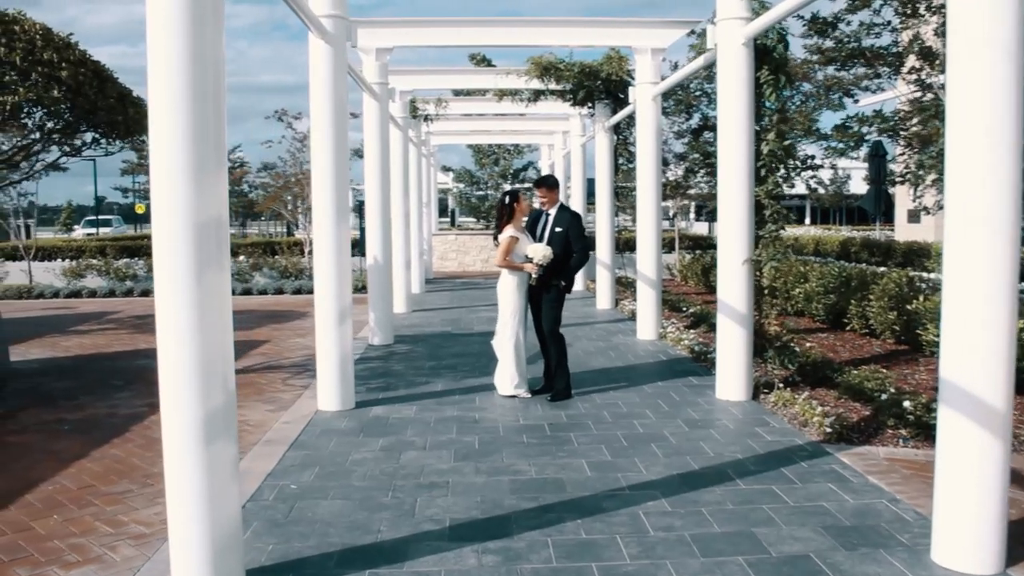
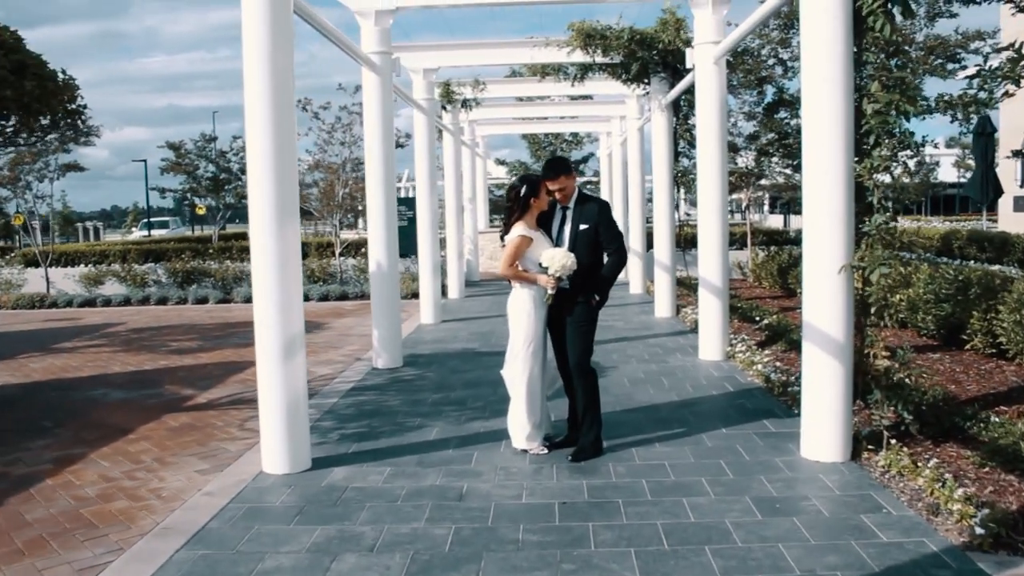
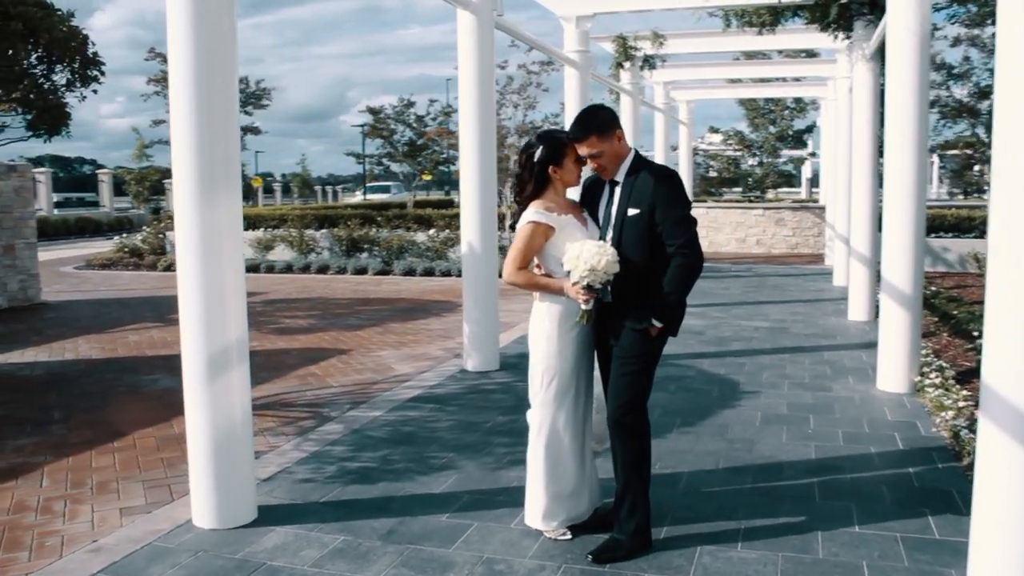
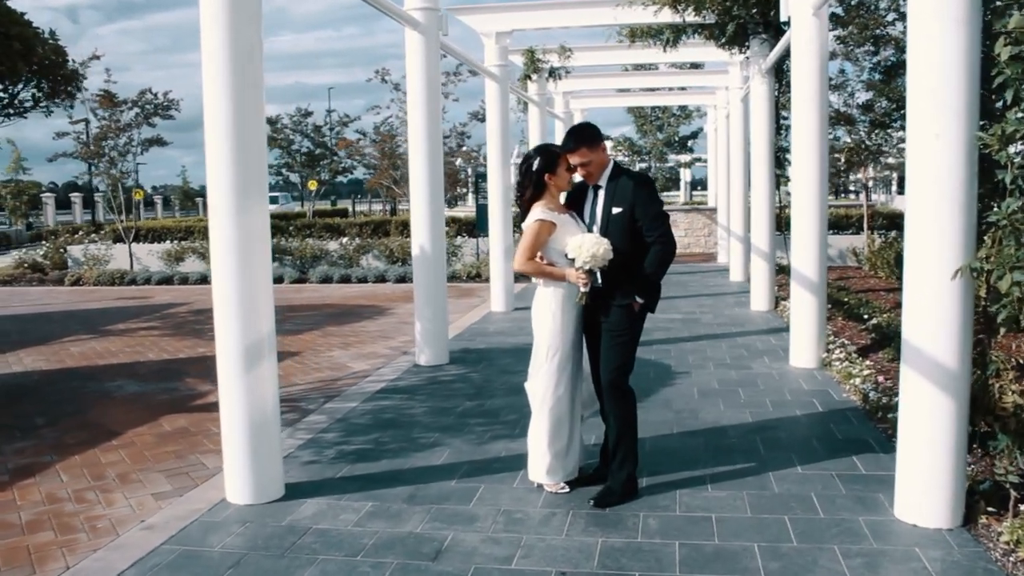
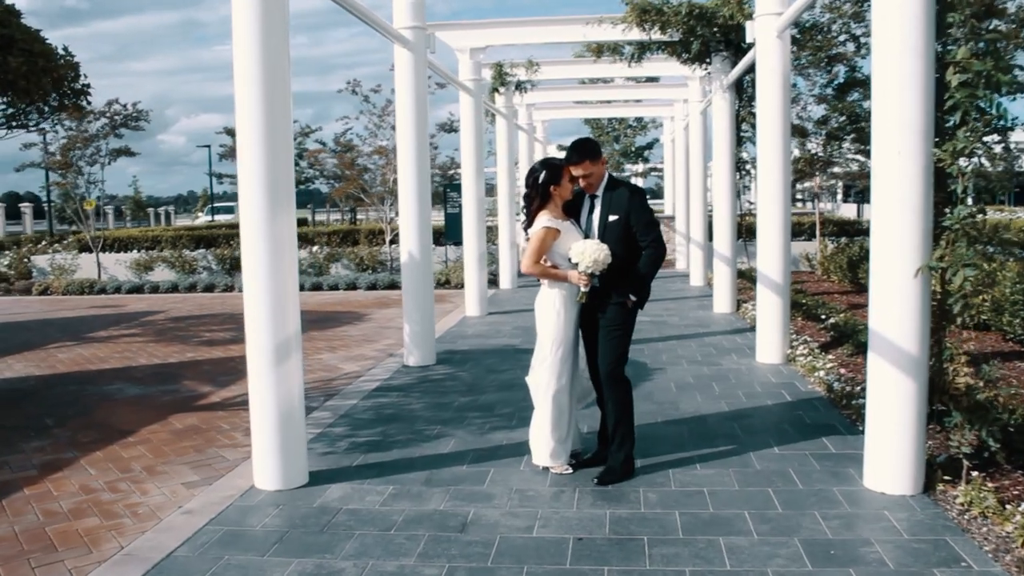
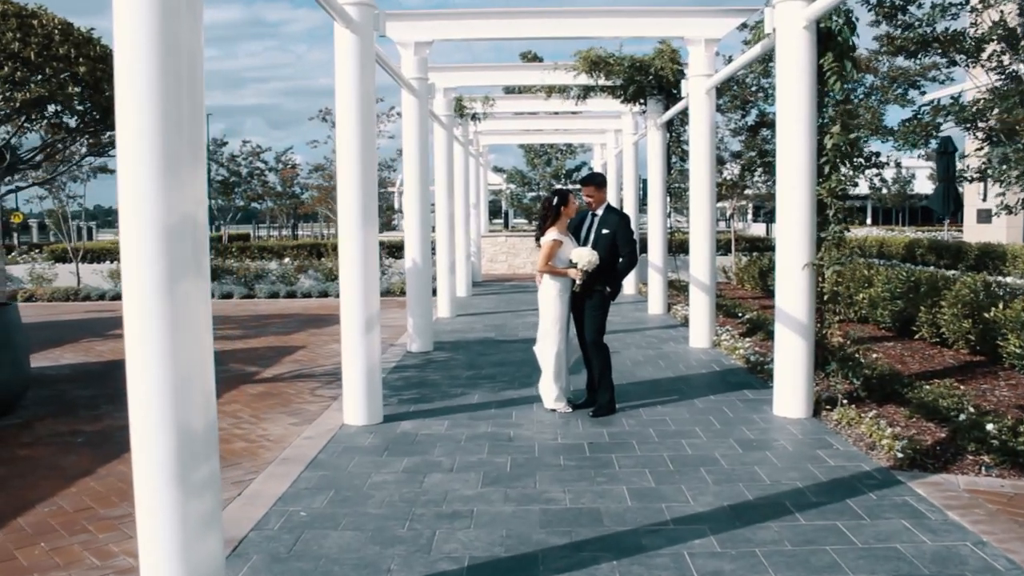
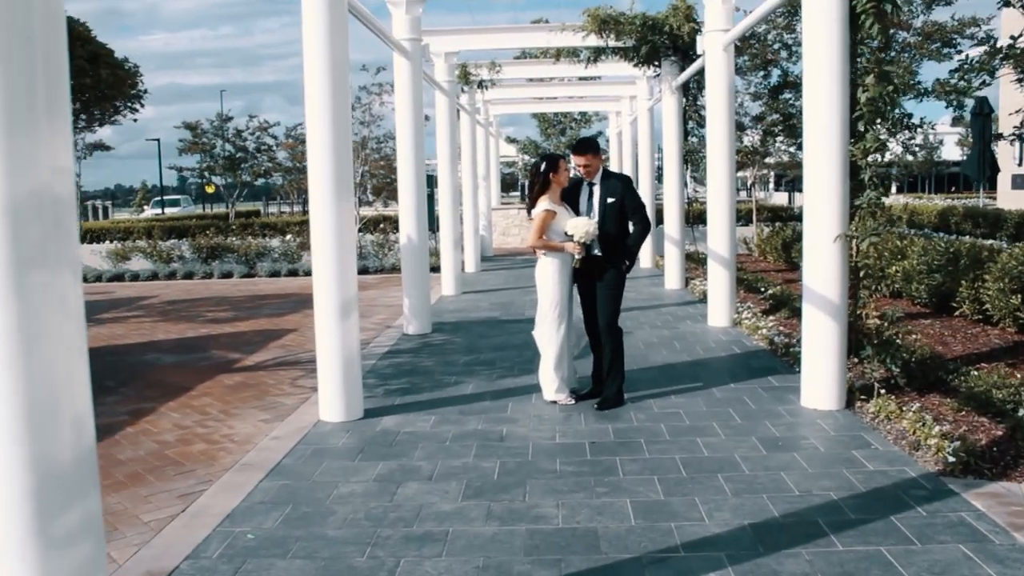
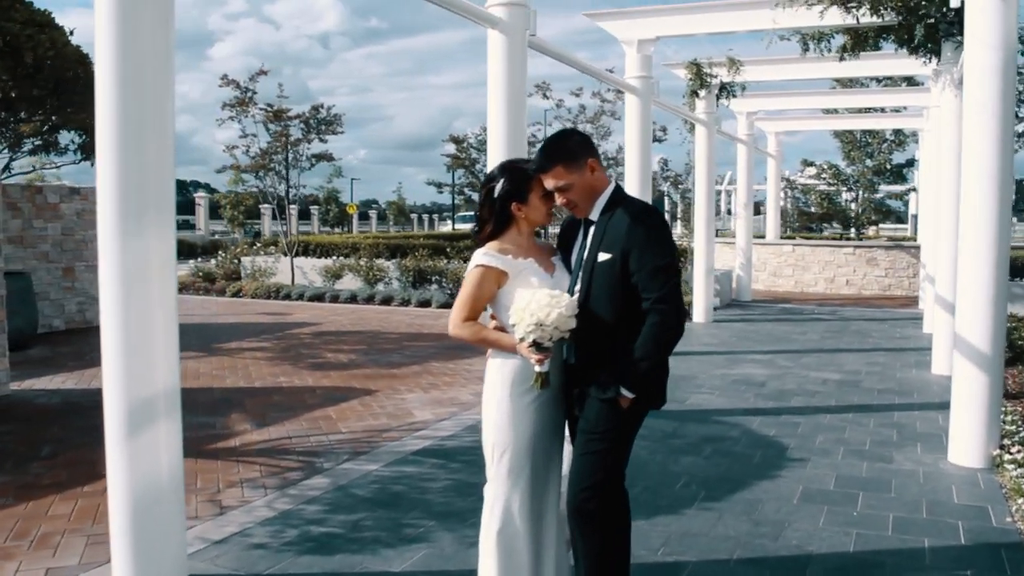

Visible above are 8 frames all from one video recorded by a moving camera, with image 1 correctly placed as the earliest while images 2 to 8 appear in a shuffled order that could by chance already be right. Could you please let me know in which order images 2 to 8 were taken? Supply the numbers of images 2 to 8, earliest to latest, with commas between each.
6, 7, 2, 5, 4, 3, 8
